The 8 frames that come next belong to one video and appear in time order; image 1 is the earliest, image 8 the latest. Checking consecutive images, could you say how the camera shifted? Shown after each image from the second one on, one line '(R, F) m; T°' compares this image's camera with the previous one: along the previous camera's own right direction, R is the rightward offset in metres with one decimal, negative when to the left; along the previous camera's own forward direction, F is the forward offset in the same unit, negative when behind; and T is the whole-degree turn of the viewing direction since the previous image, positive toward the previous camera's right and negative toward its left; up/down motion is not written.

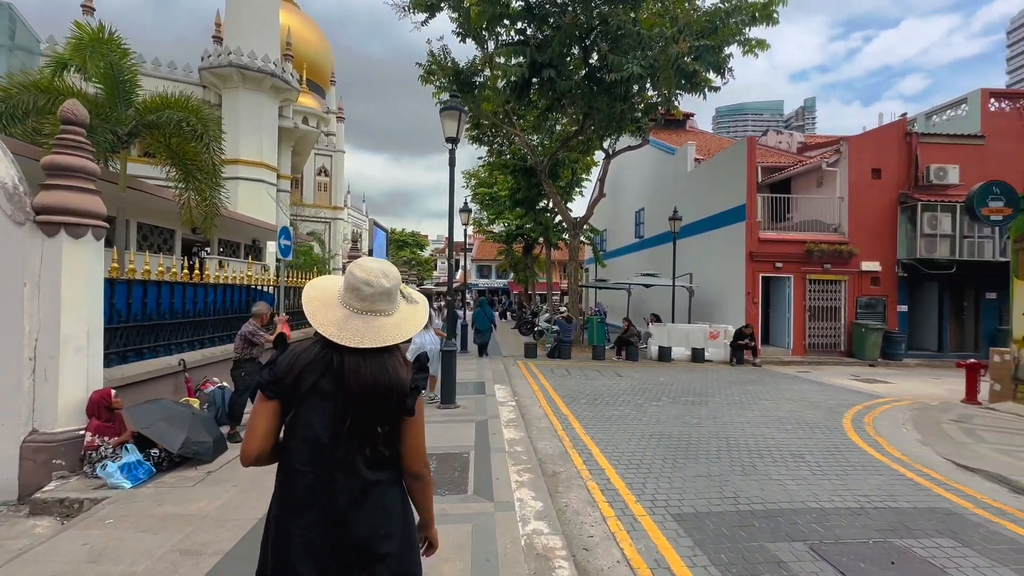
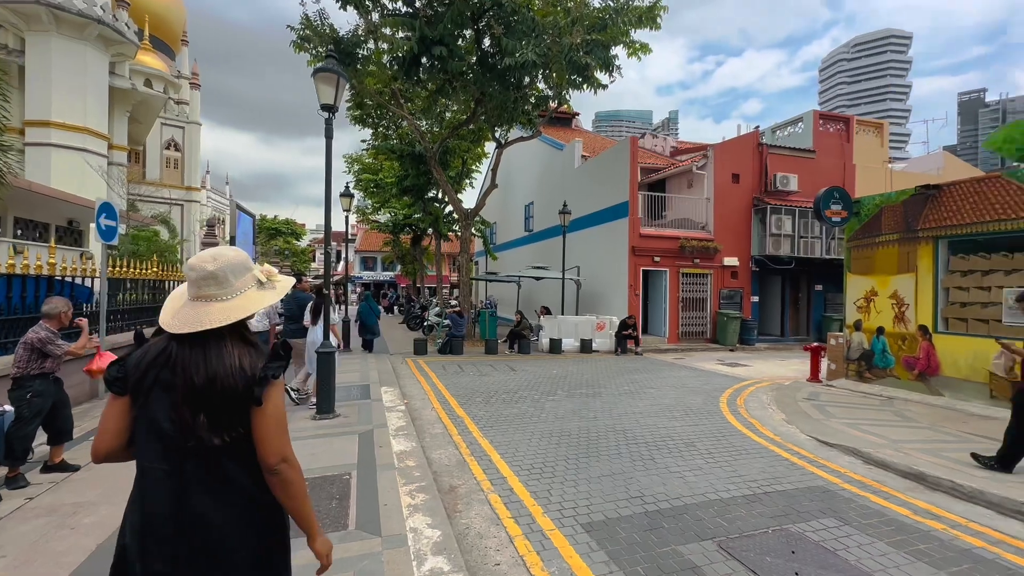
(0.0, +0.6) m; +14°
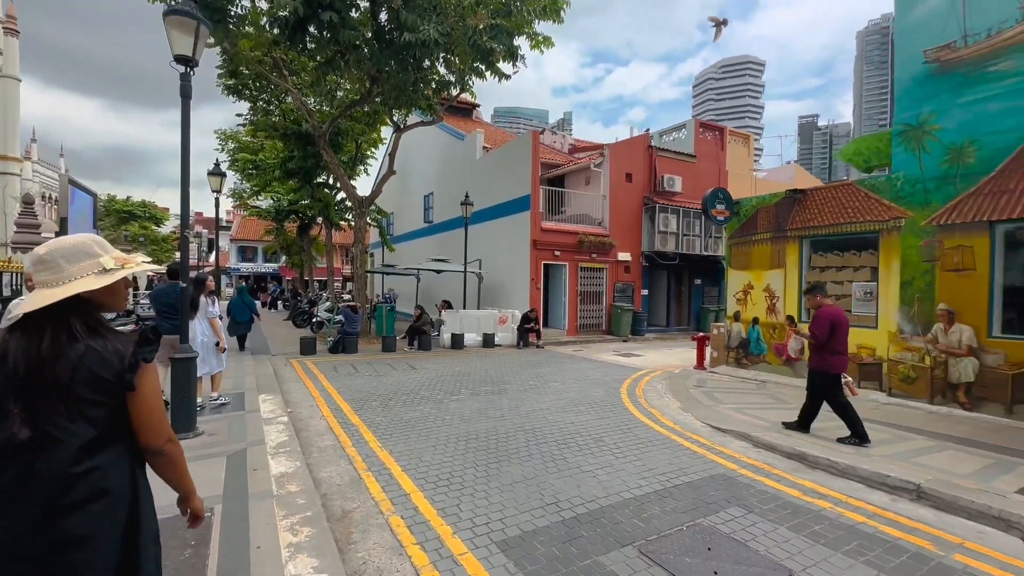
(-0.1, +0.5) m; +12°
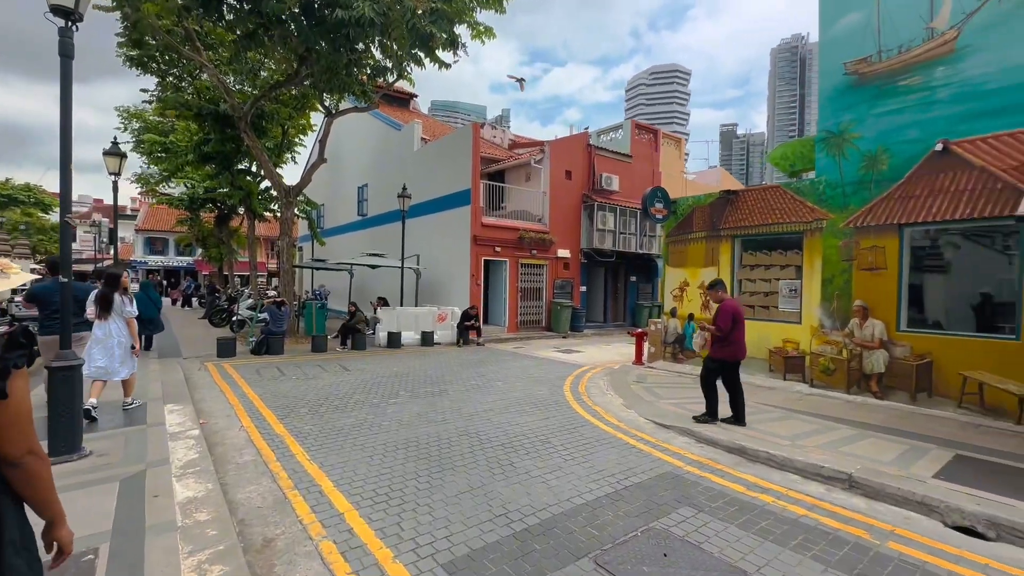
(-0.1, +0.3) m; +8°
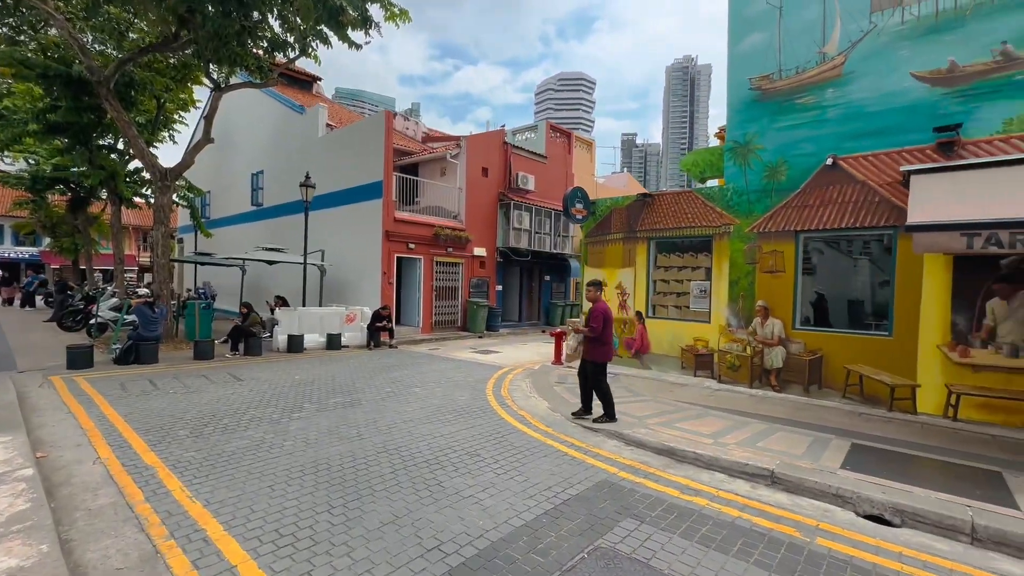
(-0.2, +0.5) m; +11°
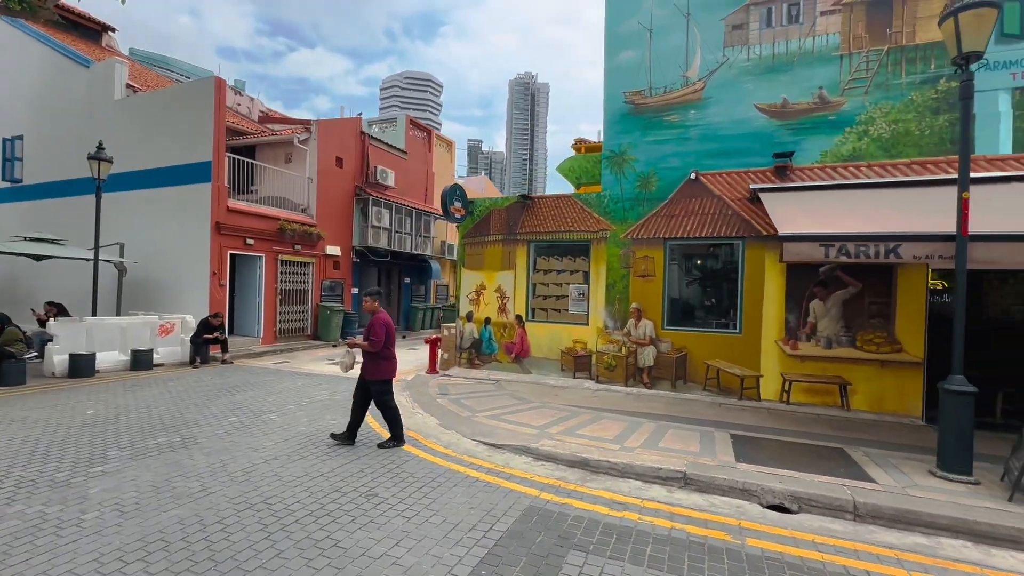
(-0.6, +0.8) m; +19°
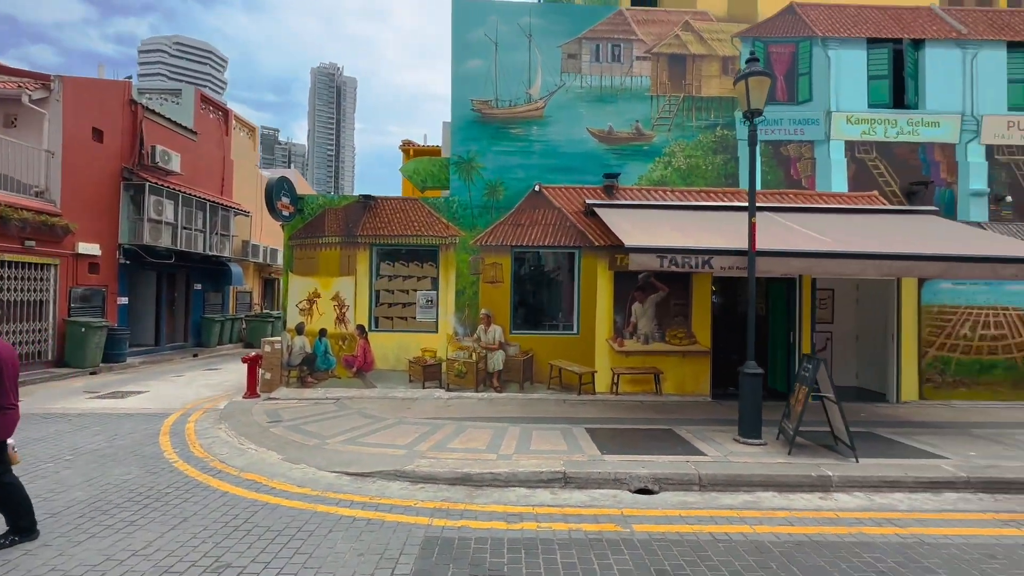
(-0.7, +0.4) m; +23°
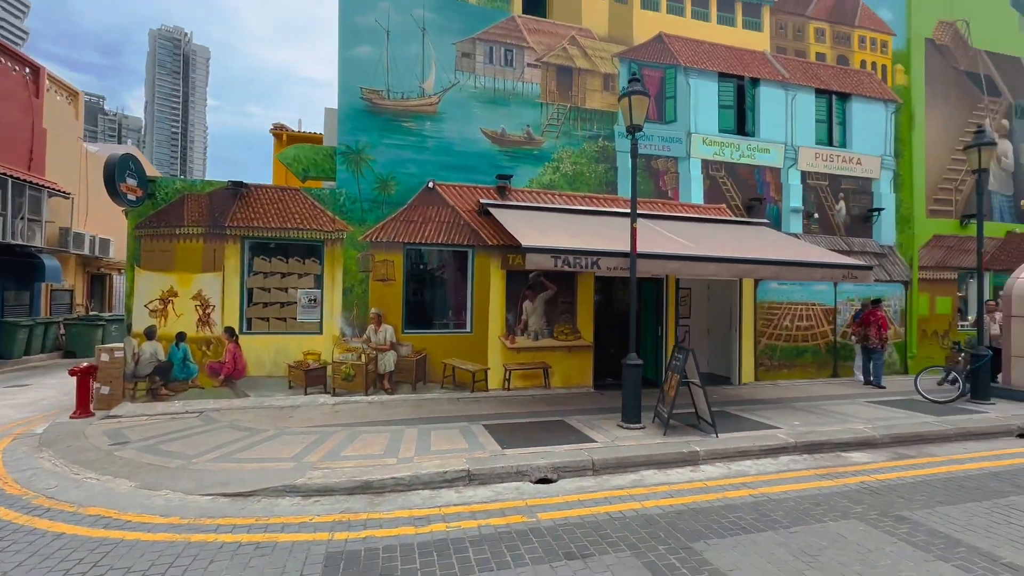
(-0.3, 0.0) m; +15°
